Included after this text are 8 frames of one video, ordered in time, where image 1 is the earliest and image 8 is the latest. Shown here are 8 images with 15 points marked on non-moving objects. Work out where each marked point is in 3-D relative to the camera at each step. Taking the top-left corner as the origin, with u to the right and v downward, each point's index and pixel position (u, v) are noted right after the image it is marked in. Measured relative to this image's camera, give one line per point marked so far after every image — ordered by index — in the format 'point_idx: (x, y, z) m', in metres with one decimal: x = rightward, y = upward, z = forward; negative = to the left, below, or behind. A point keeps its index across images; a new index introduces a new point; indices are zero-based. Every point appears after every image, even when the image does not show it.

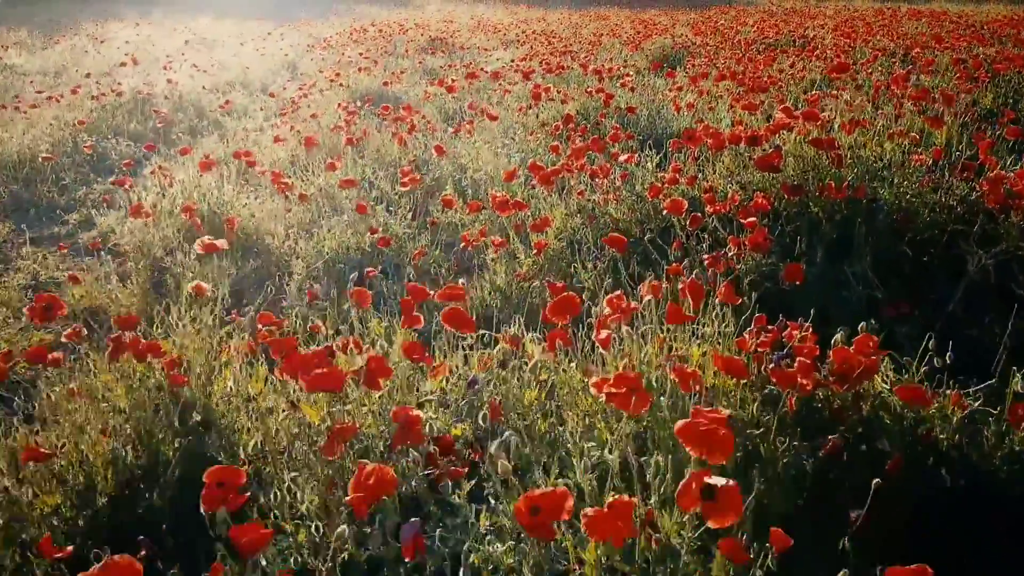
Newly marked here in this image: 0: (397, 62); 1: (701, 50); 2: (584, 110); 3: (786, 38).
0: (-1.6, +3.1, +10.7) m
1: (+2.7, +3.4, +10.9) m
2: (+0.6, +1.4, +6.0) m
3: (+4.0, +3.6, +11.0) m
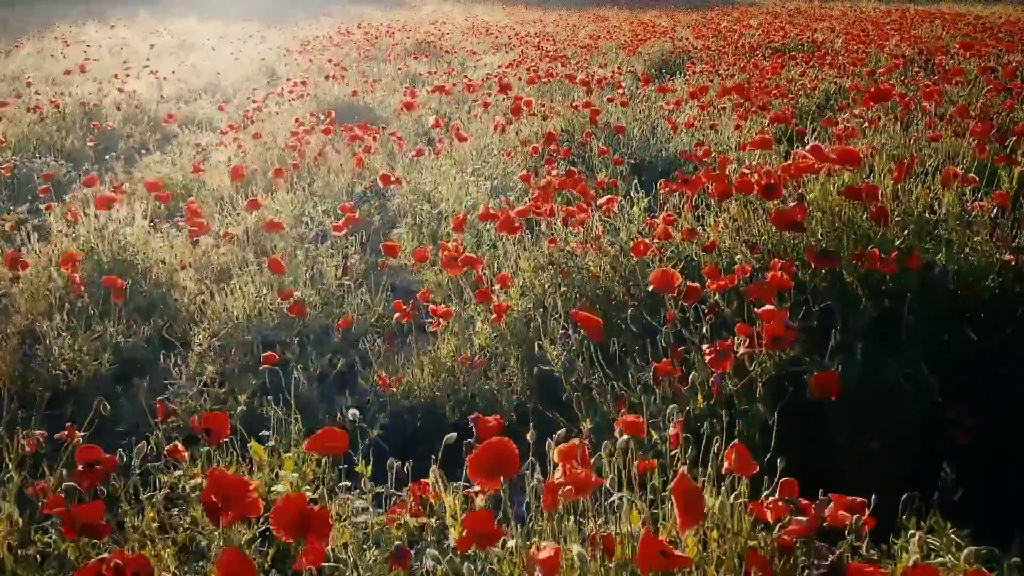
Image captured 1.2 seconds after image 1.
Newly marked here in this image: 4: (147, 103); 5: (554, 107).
0: (-1.7, +2.8, +10.0) m
1: (+2.5, +3.1, +10.2) m
2: (+0.4, +1.1, +5.3) m
3: (+3.8, +3.3, +10.3) m
4: (-3.8, +1.9, +7.9) m
5: (+0.3, +1.3, +5.6) m
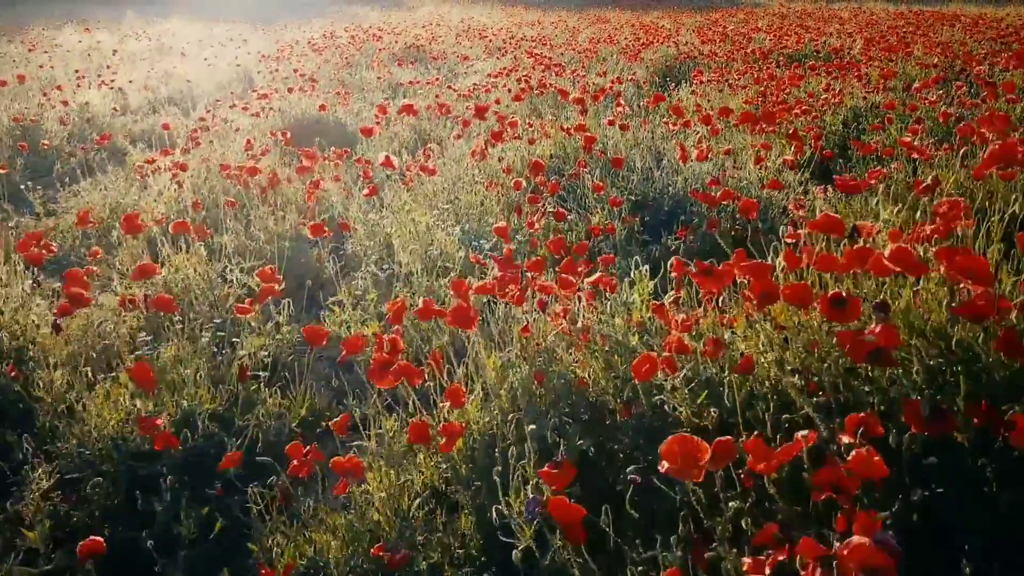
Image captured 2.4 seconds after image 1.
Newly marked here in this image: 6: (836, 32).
0: (-1.8, +2.5, +9.3) m
1: (+2.4, +2.8, +9.5) m
2: (+0.3, +0.8, +4.6) m
3: (+3.7, +3.0, +9.6) m
4: (-3.9, +1.6, +7.2) m
5: (+0.2, +1.0, +4.9) m
6: (+5.3, +4.2, +12.5) m
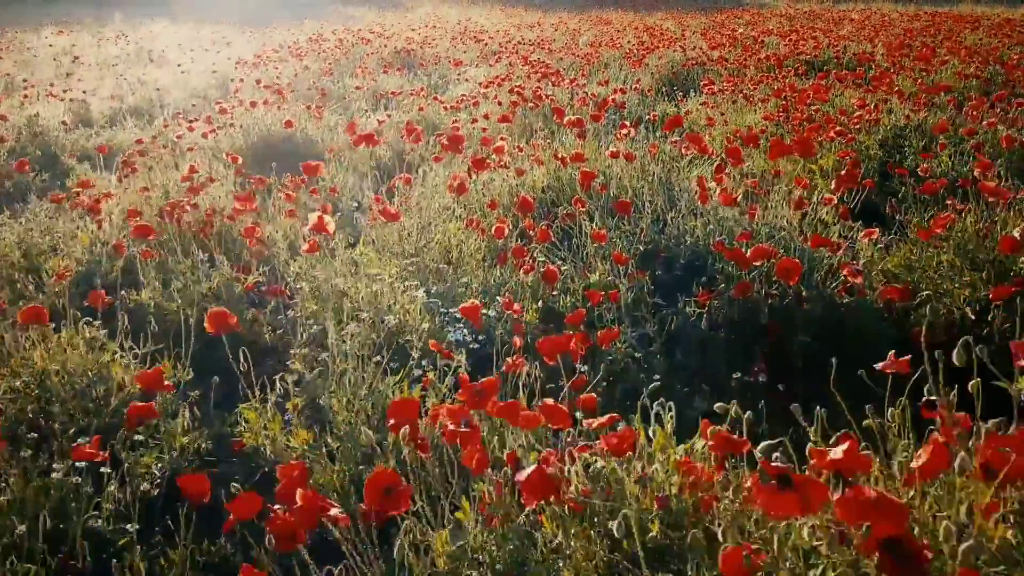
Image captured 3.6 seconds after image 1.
0: (-1.9, +2.2, +8.6) m
1: (+2.4, +2.5, +8.8) m
2: (+0.2, +0.5, +3.9) m
3: (+3.7, +2.7, +8.9) m
4: (-3.9, +1.3, +6.5) m
5: (+0.1, +0.7, +4.2) m
6: (+5.3, +3.9, +11.8) m
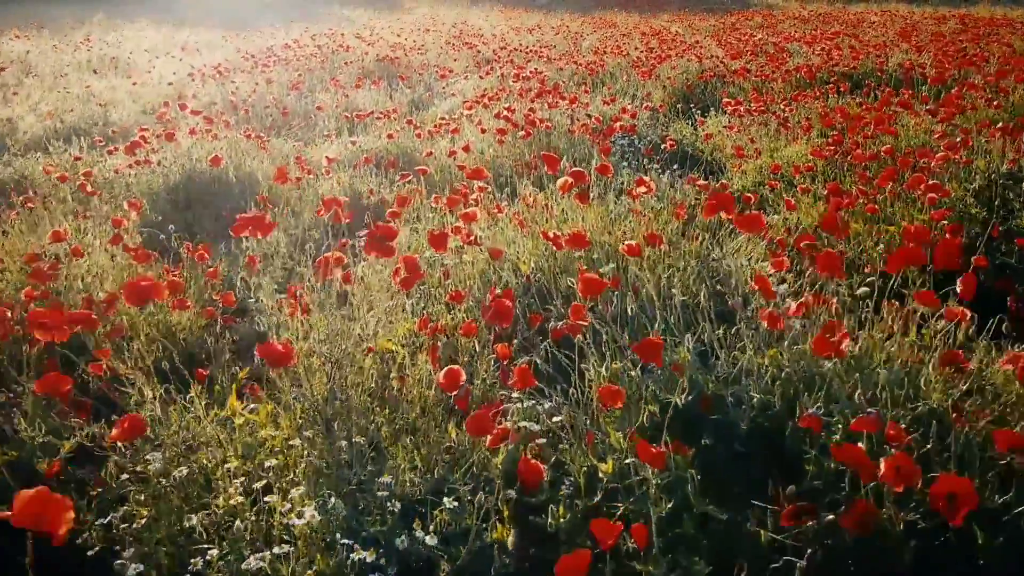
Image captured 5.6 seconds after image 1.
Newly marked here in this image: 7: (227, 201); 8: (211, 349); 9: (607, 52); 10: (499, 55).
0: (-2.0, +1.8, +7.4) m
1: (+2.3, +2.0, +7.7) m
2: (+0.1, 0.0, +2.7) m
3: (+3.6, +2.2, +7.7) m
4: (-4.0, +0.8, +5.4) m
5: (0.0, +0.3, +3.0) m
6: (+5.2, +3.4, +10.6) m
7: (-1.7, +0.5, +4.6) m
8: (-1.2, -0.2, +2.9) m
9: (+1.3, +3.1, +10.2) m
10: (-0.2, +3.3, +10.9) m
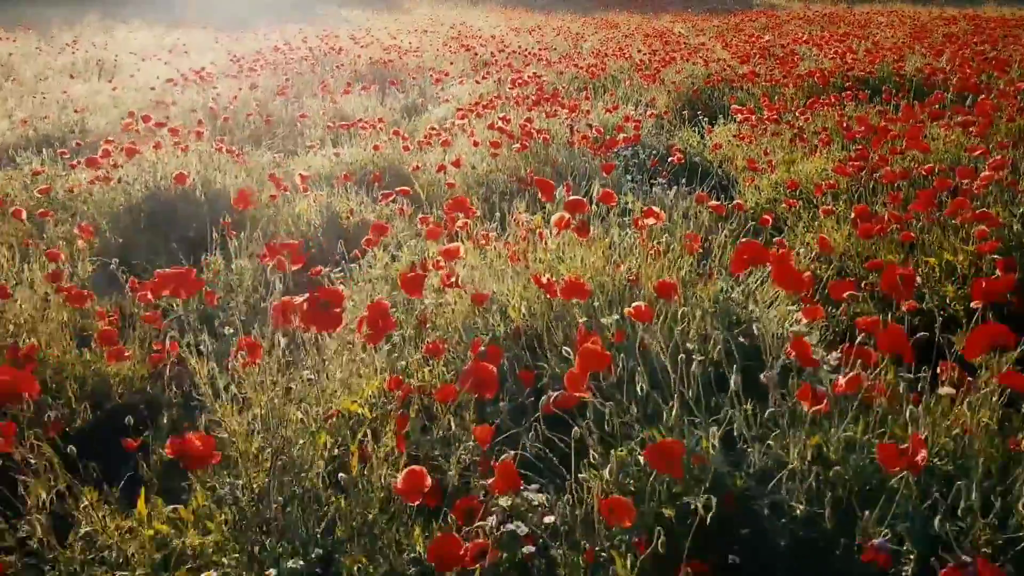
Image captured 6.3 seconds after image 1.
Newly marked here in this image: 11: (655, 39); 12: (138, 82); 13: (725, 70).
0: (-2.0, +1.6, +7.0) m
1: (+2.3, +1.9, +7.2) m
2: (+0.1, -0.1, +2.3) m
3: (+3.6, +2.1, +7.3) m
4: (-4.1, +0.7, +5.0) m
5: (0.0, +0.1, +2.6) m
6: (+5.2, +3.2, +10.2) m
7: (-1.7, +0.4, +4.2) m
8: (-1.2, -0.4, +2.5) m
9: (+1.2, +3.0, +9.8) m
10: (-0.2, +3.1, +10.5) m
11: (+2.2, +3.8, +11.7) m
12: (-4.7, +2.6, +9.5) m
13: (+2.3, +2.4, +8.3) m
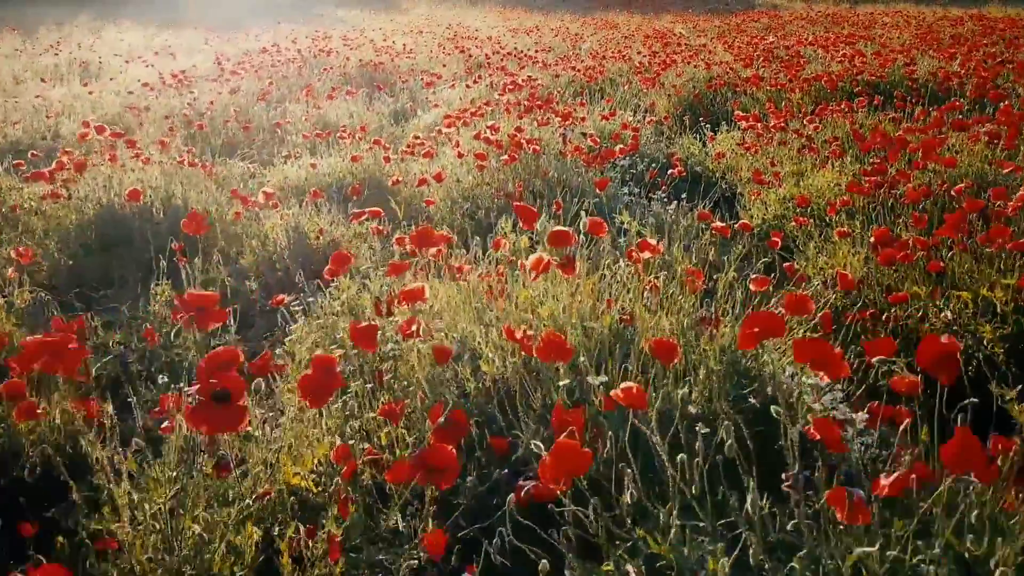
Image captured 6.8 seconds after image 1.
0: (-2.1, +1.5, +6.7) m
1: (+2.2, +1.7, +6.9) m
2: (0.0, -0.3, +2.0) m
3: (+3.5, +1.9, +7.0) m
4: (-4.1, +0.6, +4.6) m
5: (-0.1, 0.0, +2.3) m
6: (+5.1, +3.1, +9.8) m
7: (-1.8, +0.2, +3.8) m
8: (-1.3, -0.5, +2.2) m
9: (+1.2, +2.8, +9.4) m
10: (-0.3, +3.0, +10.1) m
11: (+2.1, +3.6, +11.3) m
12: (-4.8, +2.5, +9.2) m
13: (+2.3, +2.2, +8.0) m
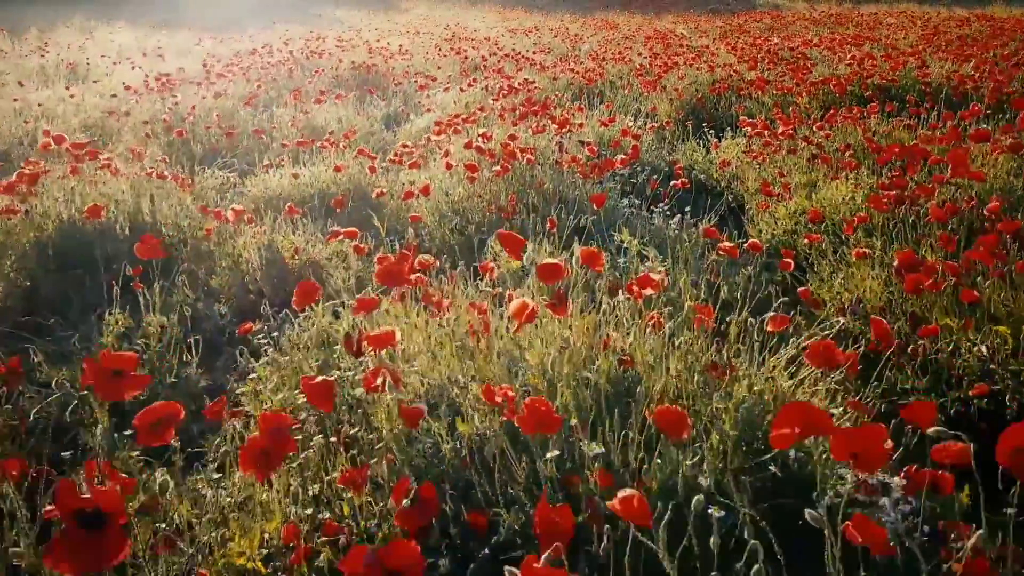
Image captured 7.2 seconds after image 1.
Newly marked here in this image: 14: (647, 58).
0: (-2.1, +1.4, +6.4) m
1: (+2.2, +1.6, +6.6) m
2: (0.0, -0.4, +1.7) m
3: (+3.4, +1.8, +6.7) m
4: (-4.2, +0.4, +4.3) m
5: (-0.1, -0.2, +2.0) m
6: (+5.1, +3.0, +9.6) m
7: (-1.9, +0.1, +3.6) m
8: (-1.3, -0.6, +1.9) m
9: (+1.1, +2.7, +9.1) m
10: (-0.3, +2.9, +9.8) m
11: (+2.1, +3.5, +11.0) m
12: (-4.8, +2.3, +8.9) m
13: (+2.2, +2.1, +7.7) m
14: (+1.6, +2.7, +8.9) m
